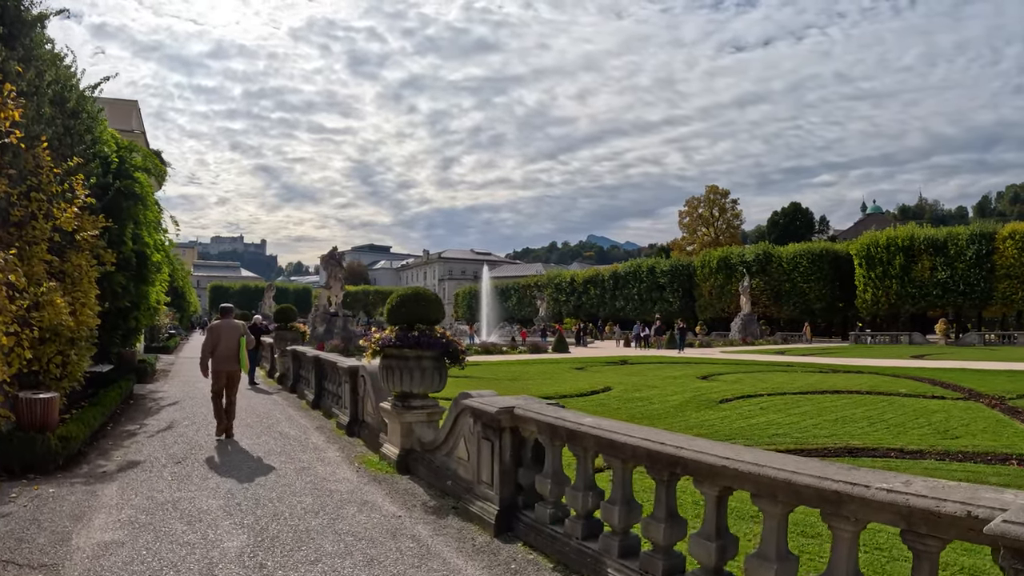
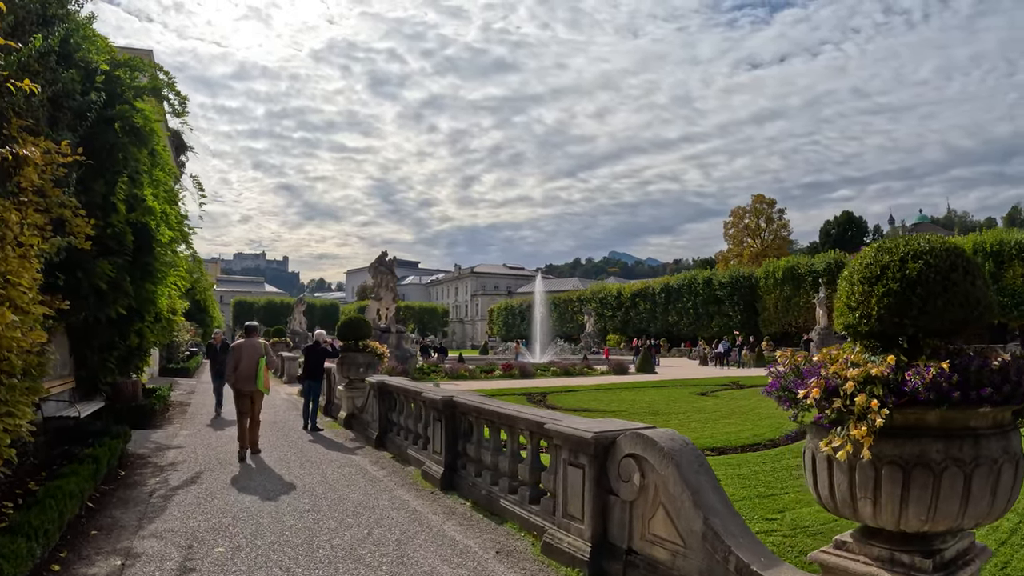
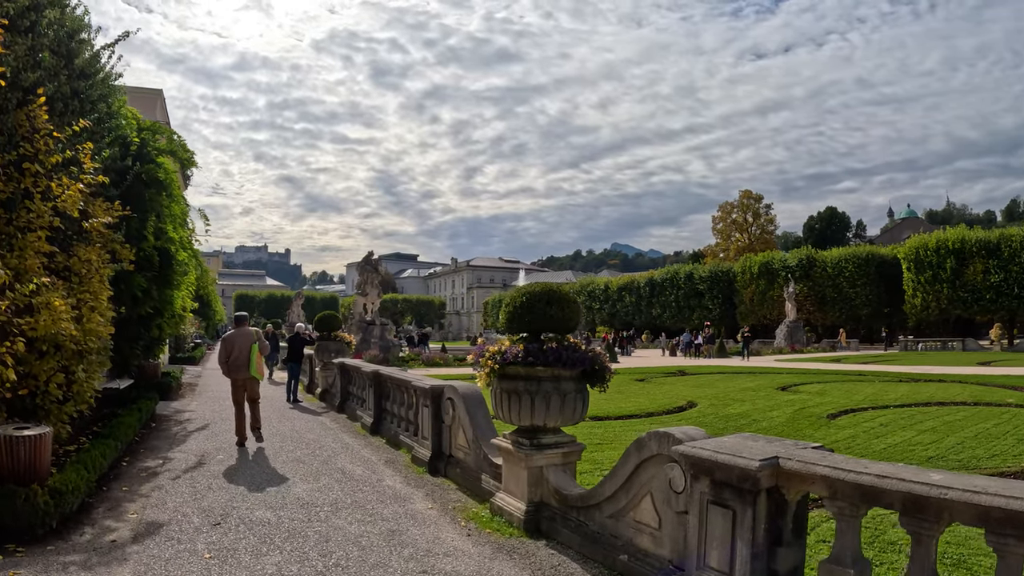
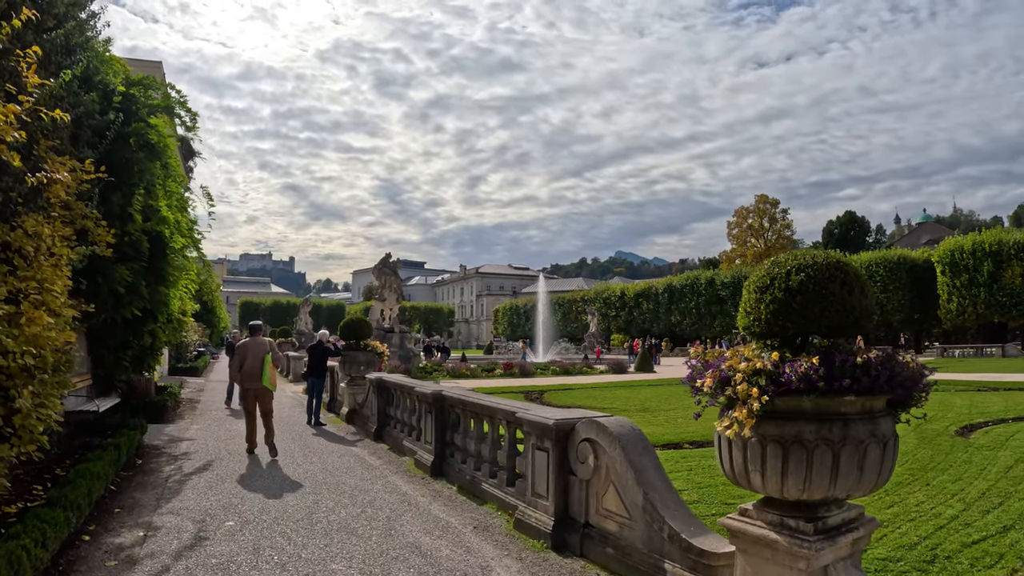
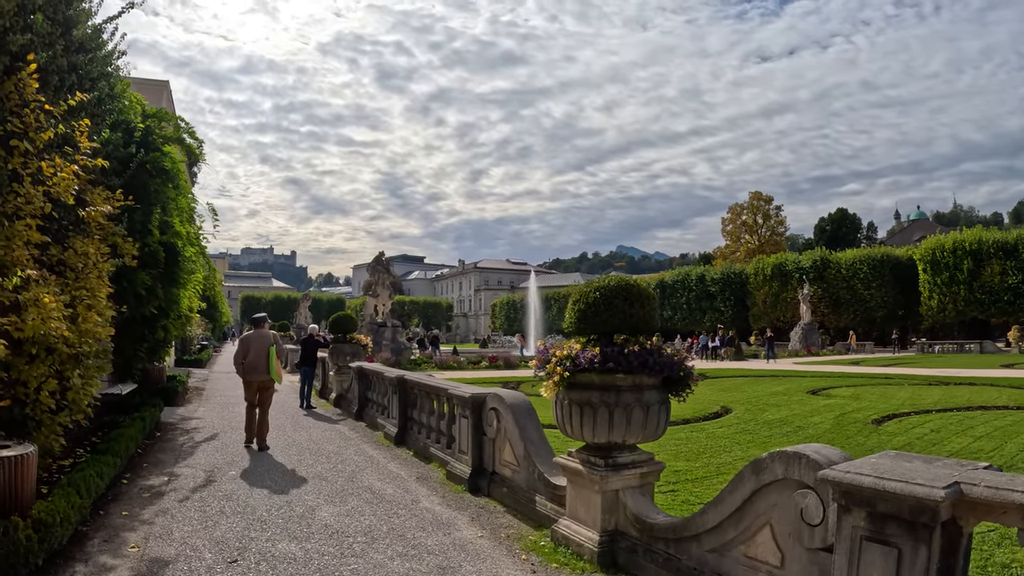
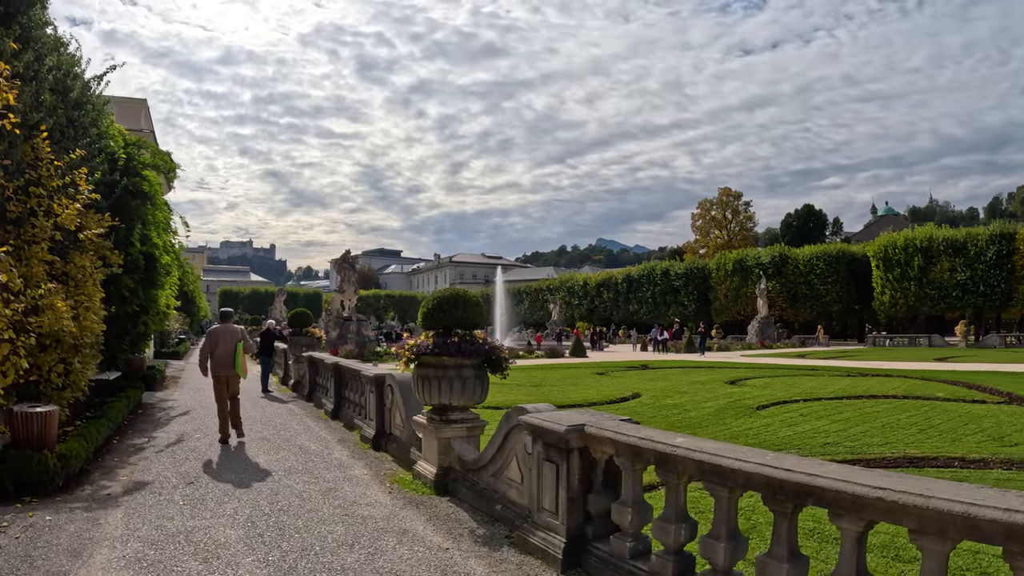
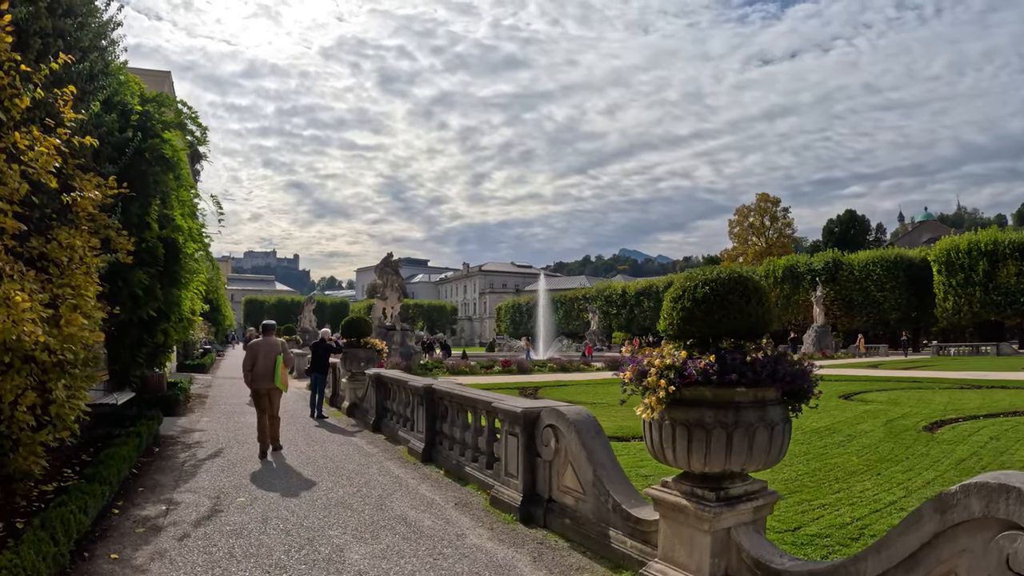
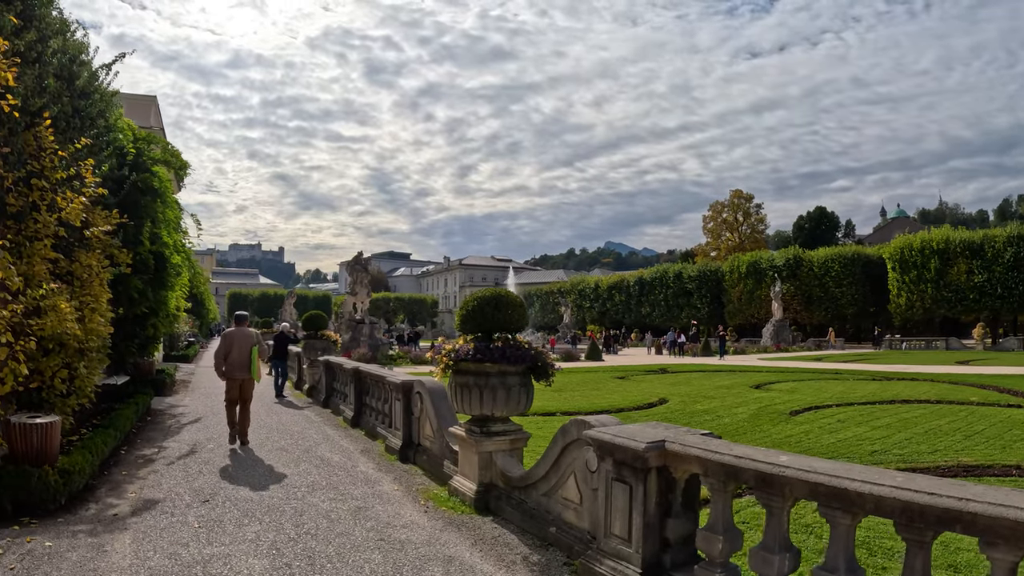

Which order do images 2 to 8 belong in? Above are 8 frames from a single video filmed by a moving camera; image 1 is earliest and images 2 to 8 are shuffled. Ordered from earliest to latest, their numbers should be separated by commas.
6, 8, 3, 5, 7, 4, 2
